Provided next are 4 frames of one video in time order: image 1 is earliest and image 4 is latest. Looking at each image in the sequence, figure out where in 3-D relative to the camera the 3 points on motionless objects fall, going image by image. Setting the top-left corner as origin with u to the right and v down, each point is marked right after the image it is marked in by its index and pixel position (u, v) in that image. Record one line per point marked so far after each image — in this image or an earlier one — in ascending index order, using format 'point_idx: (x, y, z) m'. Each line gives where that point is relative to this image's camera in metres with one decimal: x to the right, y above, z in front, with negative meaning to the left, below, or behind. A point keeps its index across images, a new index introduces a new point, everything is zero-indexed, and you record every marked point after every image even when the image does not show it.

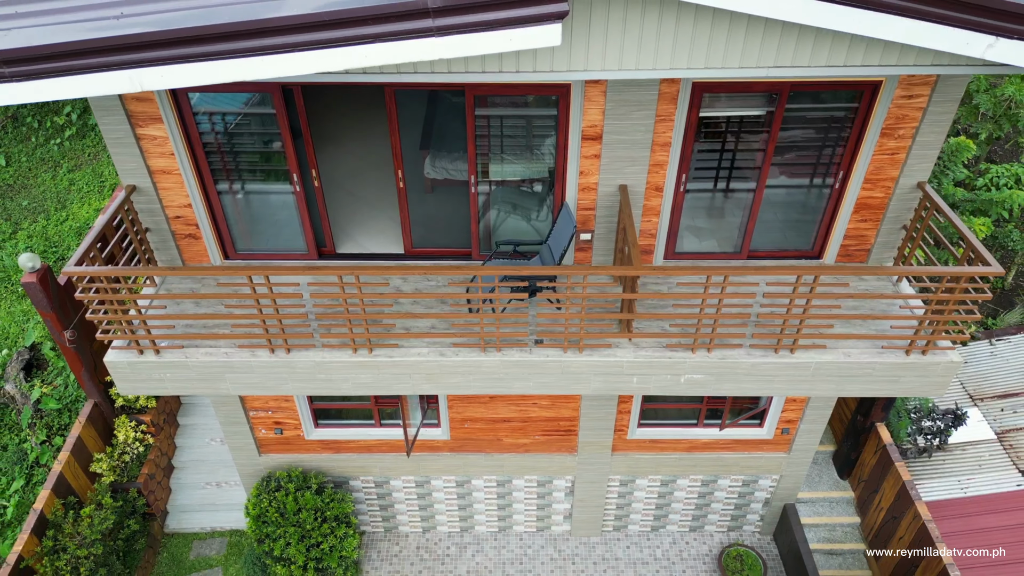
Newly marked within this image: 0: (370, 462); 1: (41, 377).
0: (-2.2, -2.7, +11.5) m
1: (-9.6, -1.8, +15.2) m
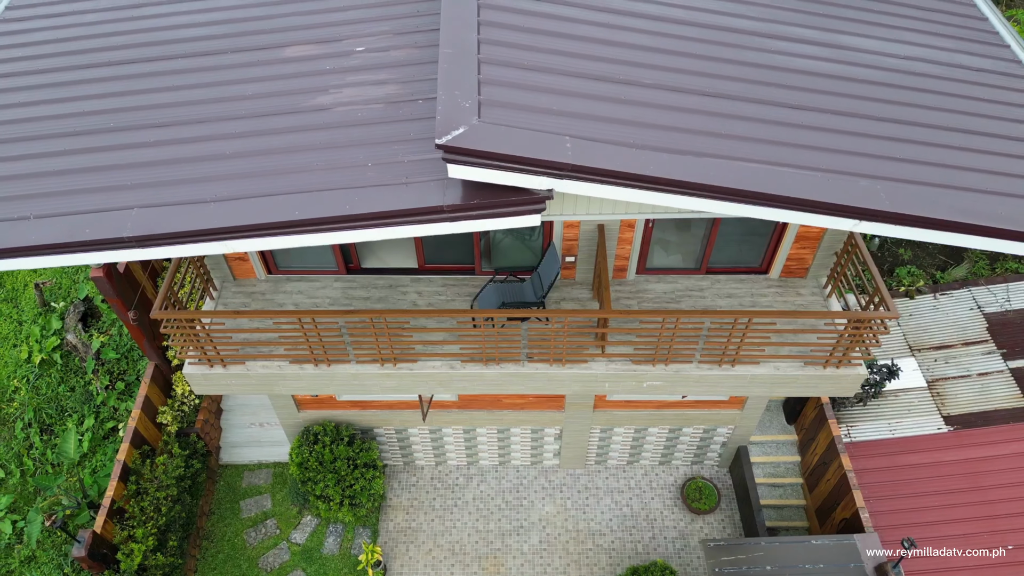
0: (-2.2, -2.4, +13.8) m
1: (-9.6, -0.9, +17.3) m
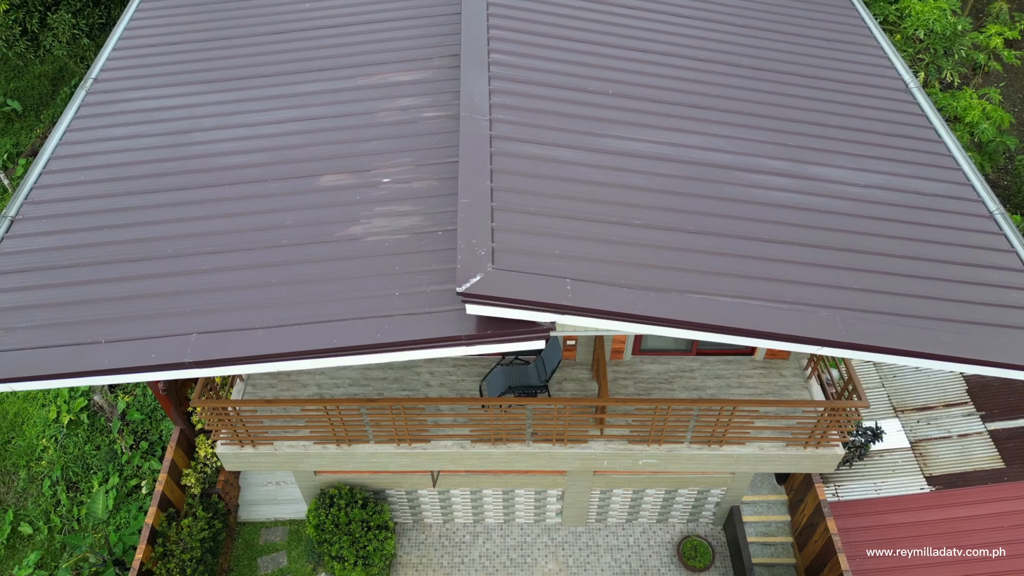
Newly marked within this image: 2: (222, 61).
0: (-2.1, -3.8, +14.6) m
1: (-9.5, -2.4, +18.2) m
2: (-4.1, +3.2, +10.6) m
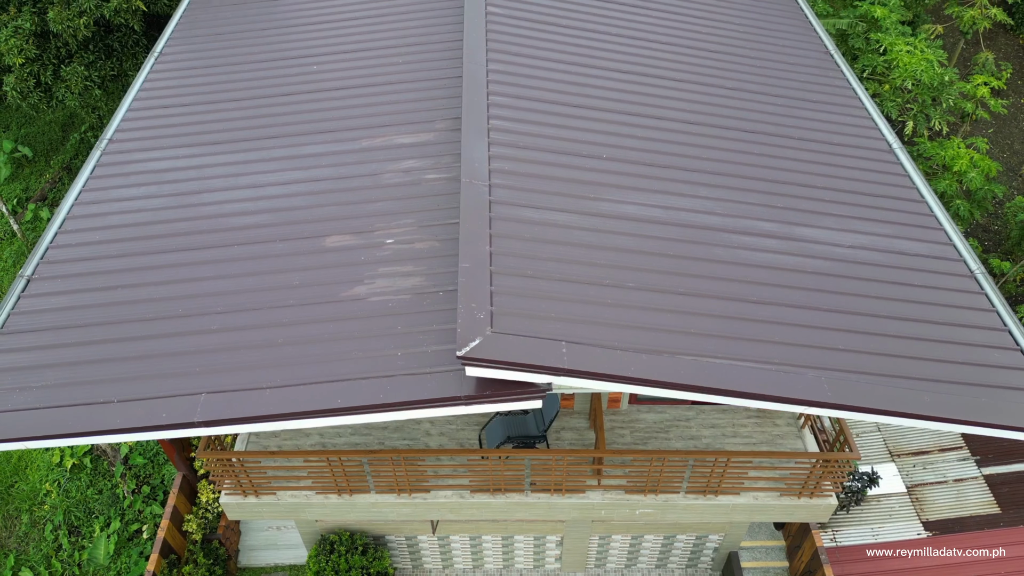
0: (-2.2, -4.7, +14.7) m
1: (-9.5, -3.5, +18.4) m
2: (-4.1, +2.4, +11.0) m
